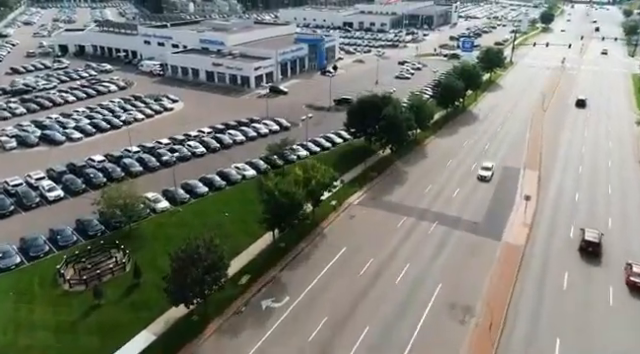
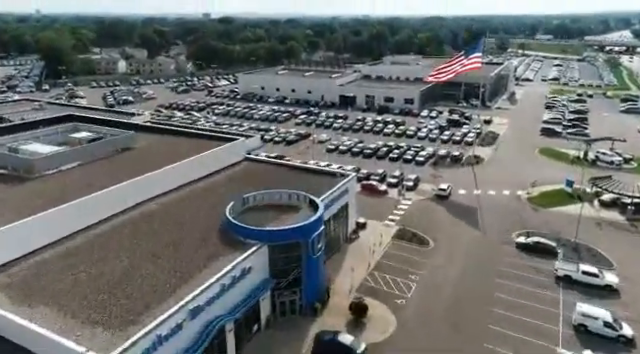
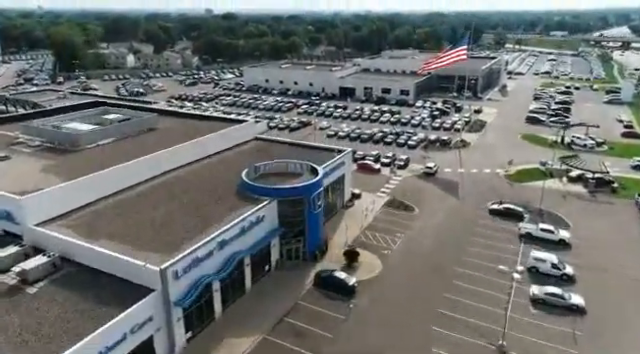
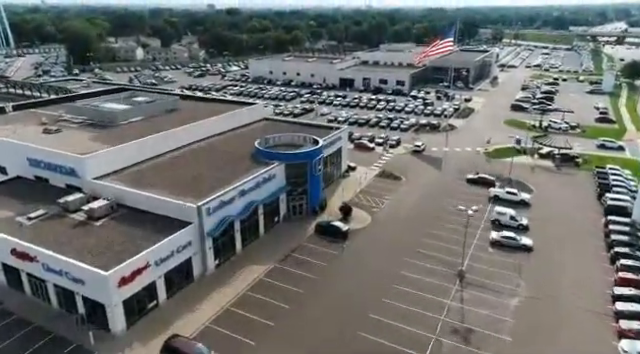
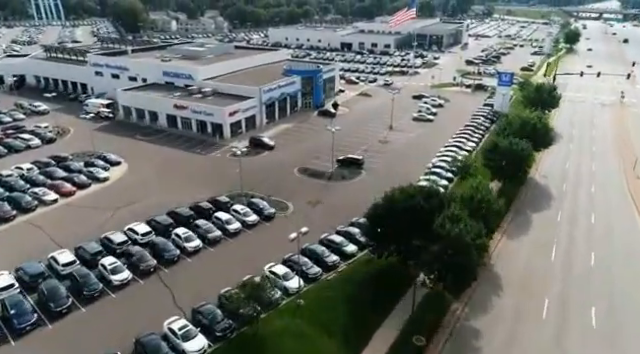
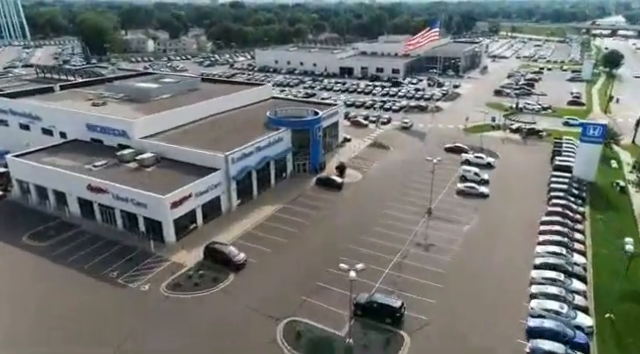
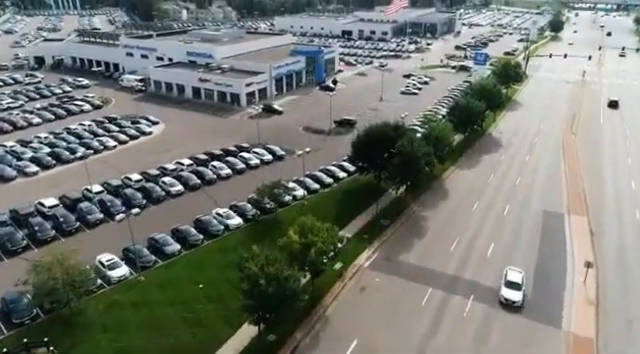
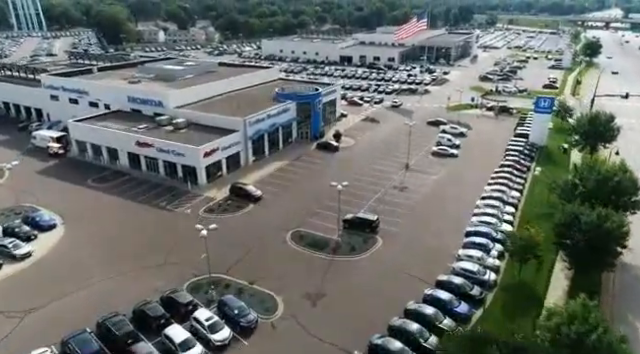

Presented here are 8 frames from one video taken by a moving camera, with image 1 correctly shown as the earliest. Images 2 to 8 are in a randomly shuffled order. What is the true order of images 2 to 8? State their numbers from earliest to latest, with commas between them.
7, 5, 8, 6, 4, 3, 2
